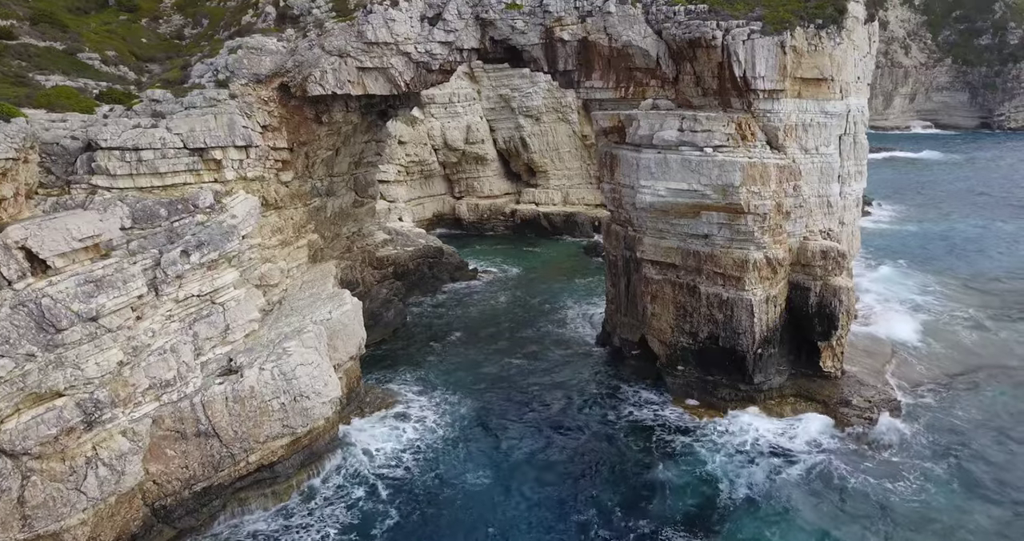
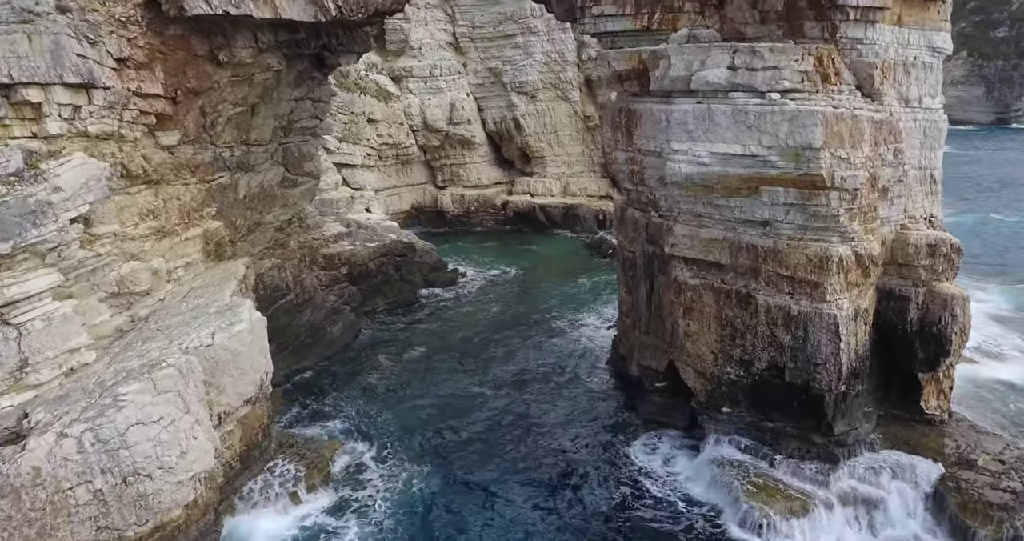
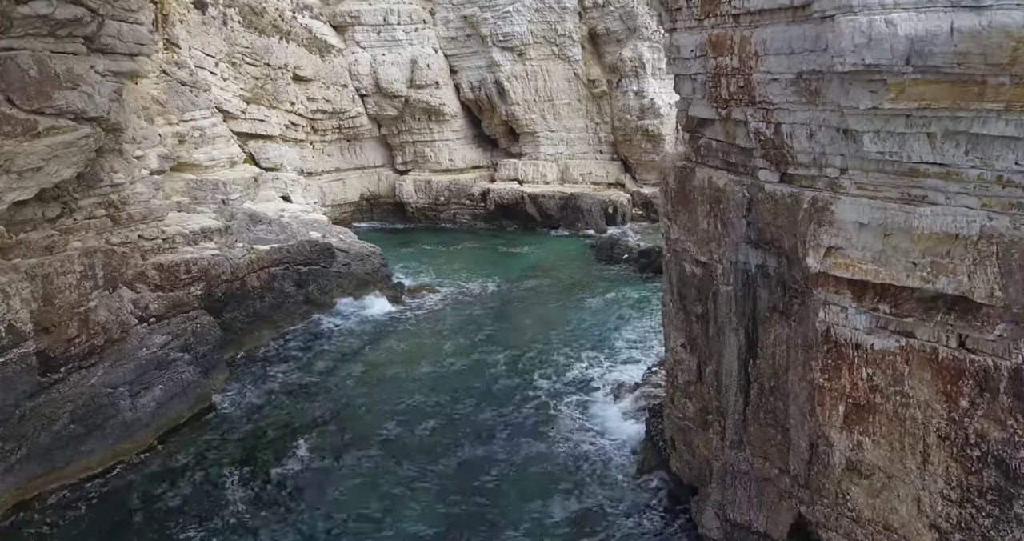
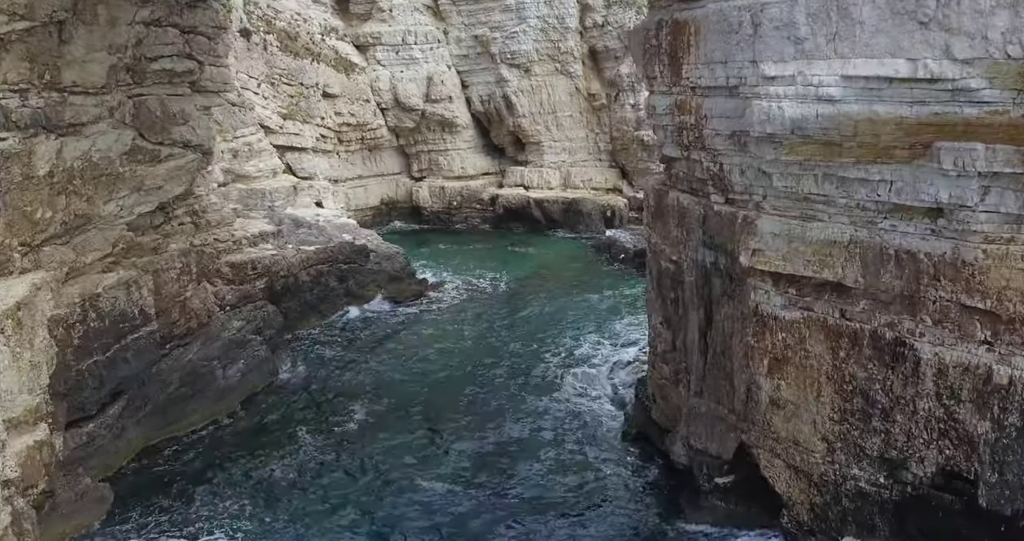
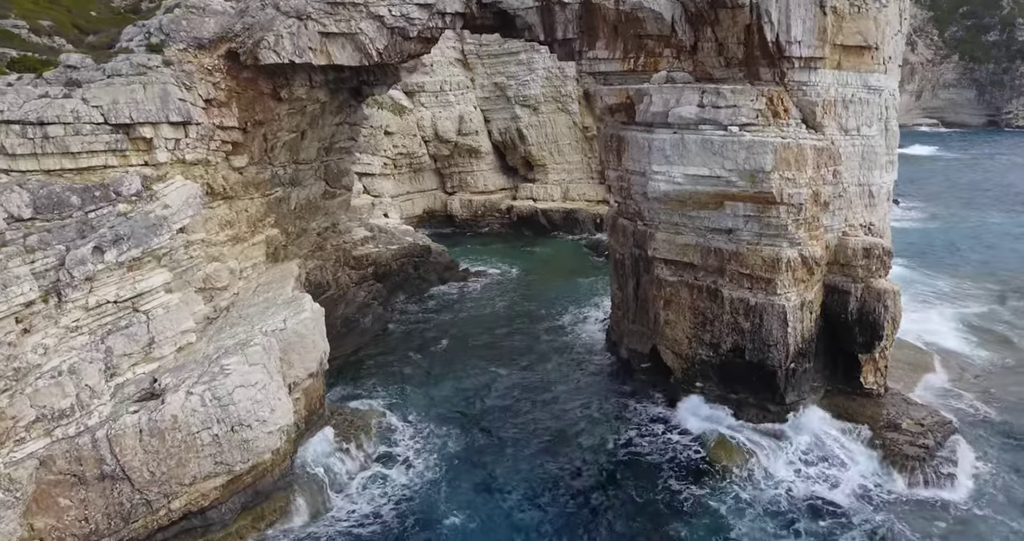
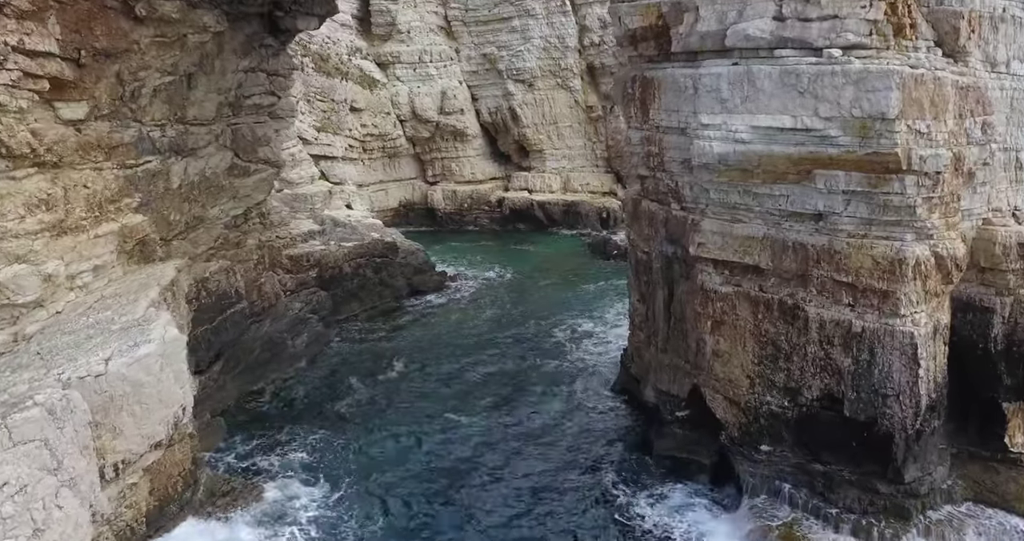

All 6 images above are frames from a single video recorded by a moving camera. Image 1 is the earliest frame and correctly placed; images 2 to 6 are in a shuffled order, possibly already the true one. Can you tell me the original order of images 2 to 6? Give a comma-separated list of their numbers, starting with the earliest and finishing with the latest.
5, 2, 6, 4, 3
